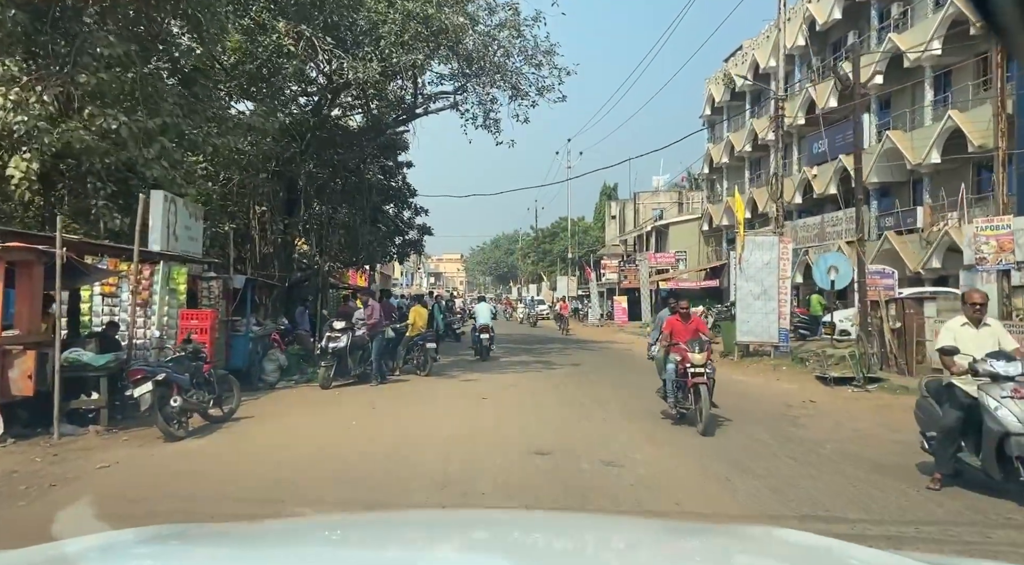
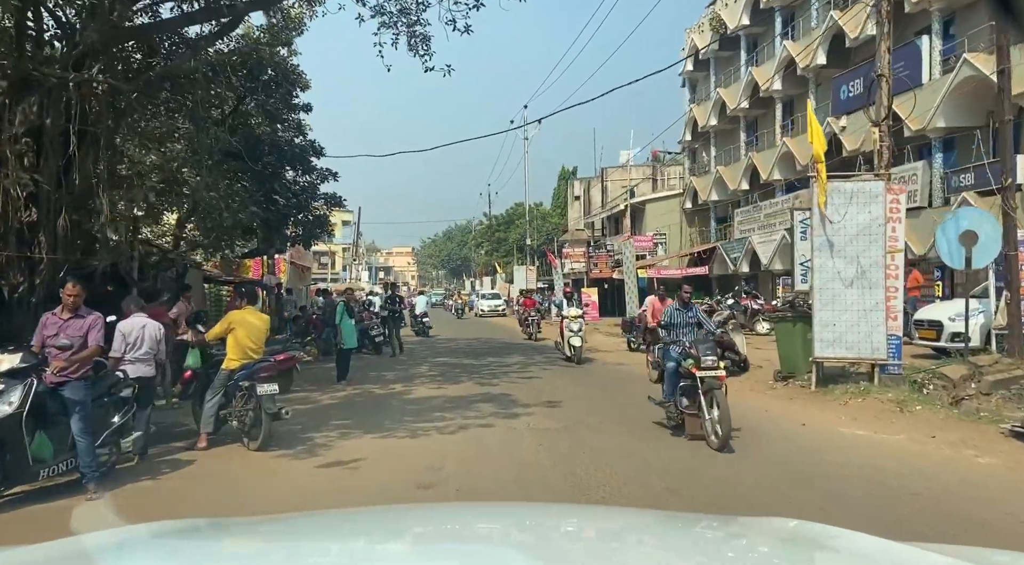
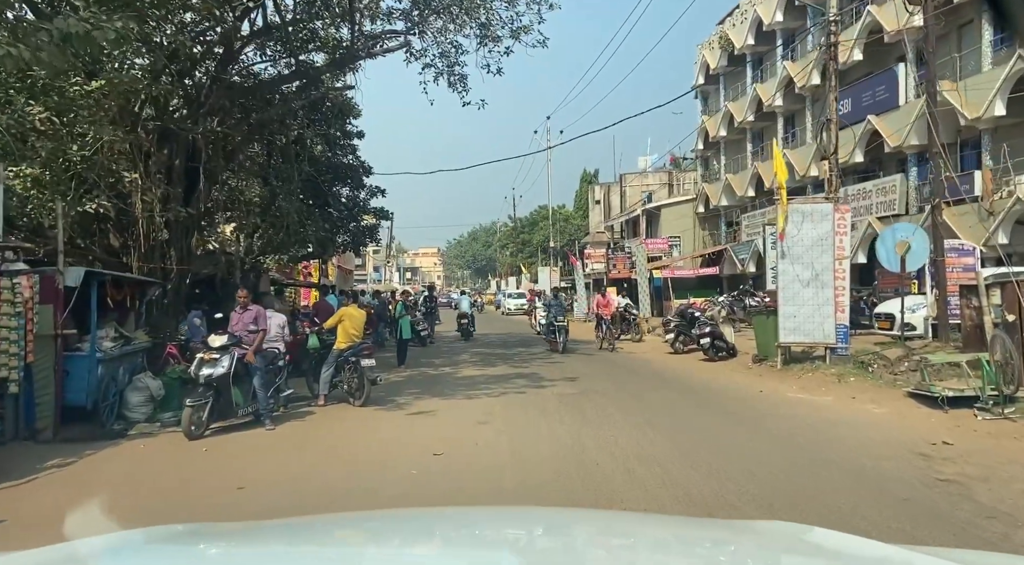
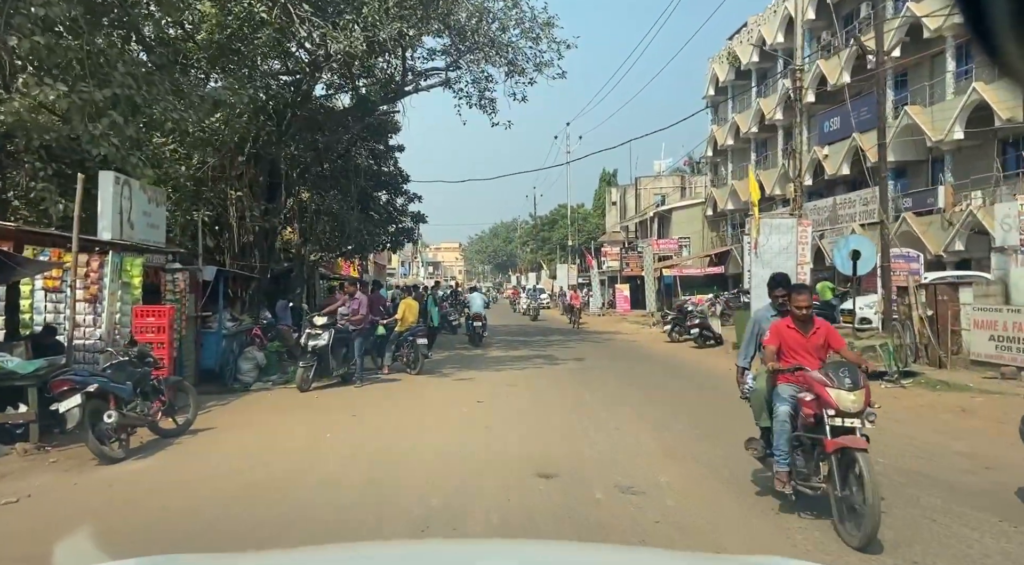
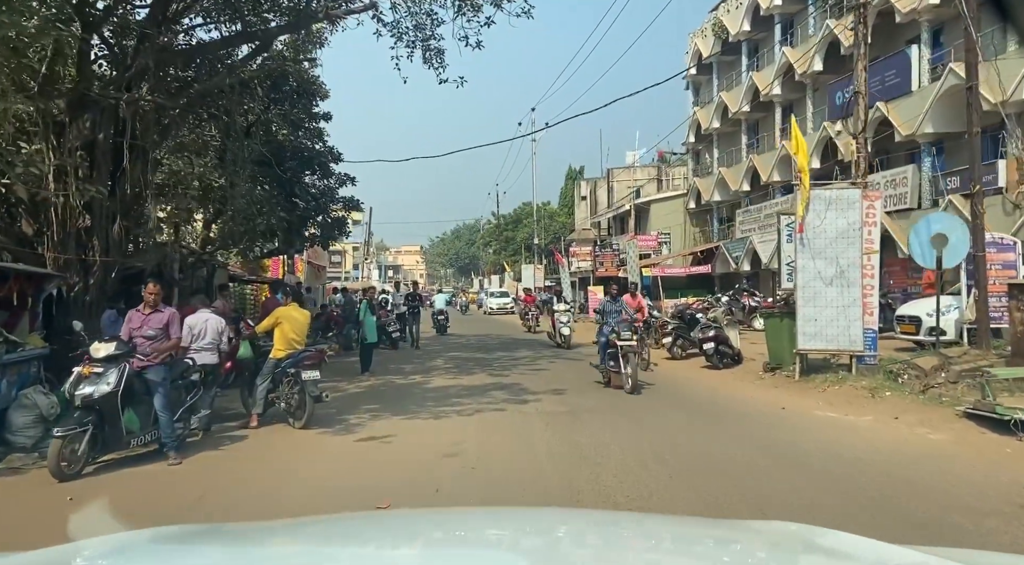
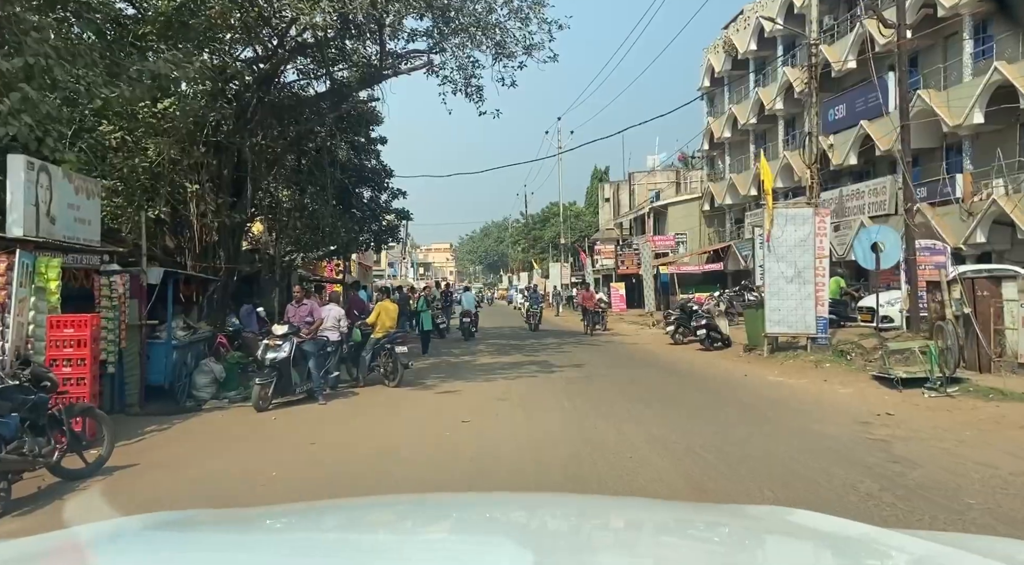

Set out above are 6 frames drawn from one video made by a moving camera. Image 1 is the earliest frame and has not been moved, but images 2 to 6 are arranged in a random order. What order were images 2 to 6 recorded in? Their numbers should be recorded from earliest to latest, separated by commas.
4, 6, 3, 5, 2
